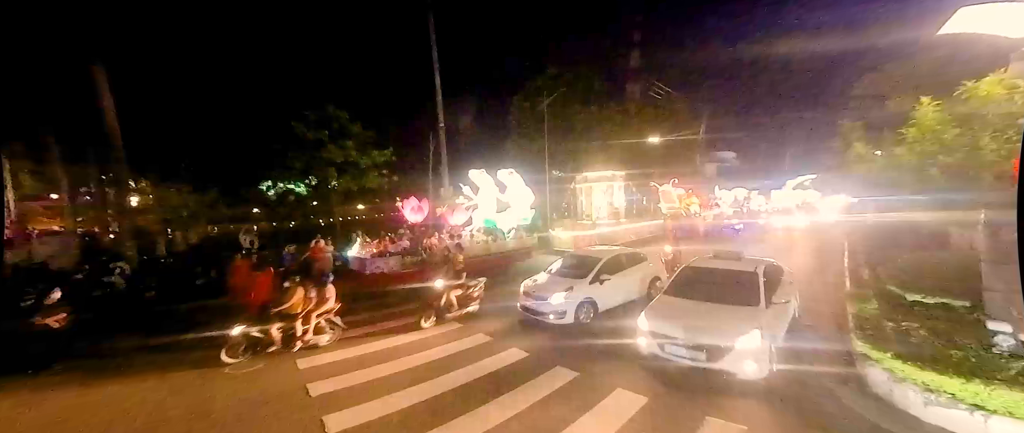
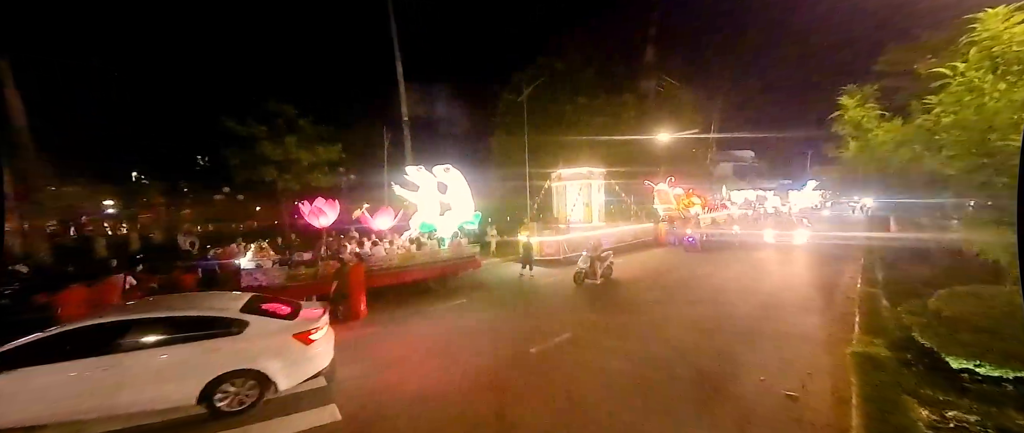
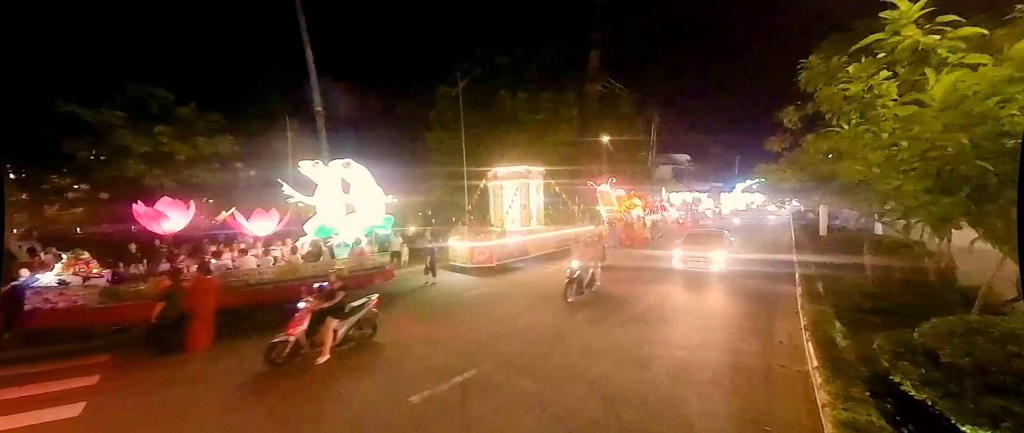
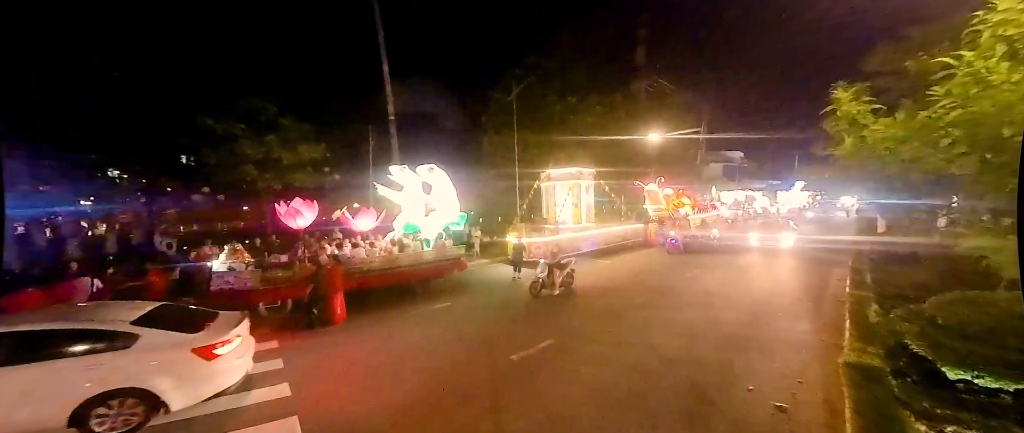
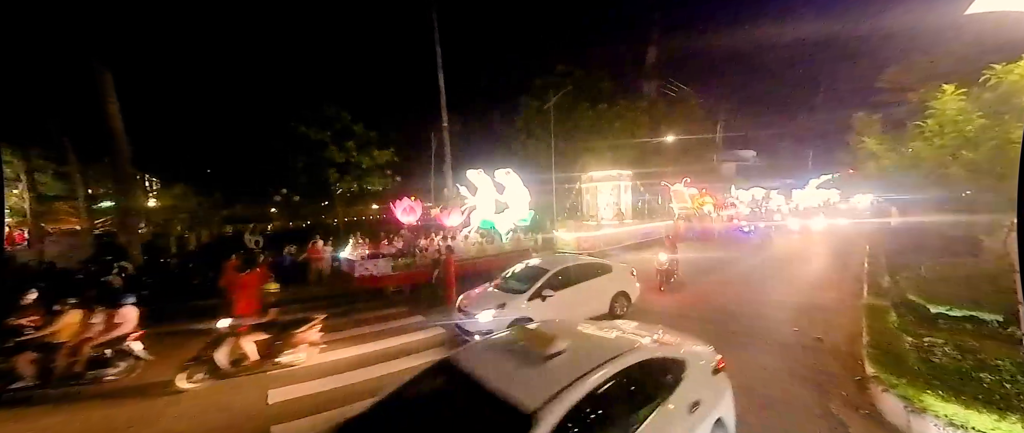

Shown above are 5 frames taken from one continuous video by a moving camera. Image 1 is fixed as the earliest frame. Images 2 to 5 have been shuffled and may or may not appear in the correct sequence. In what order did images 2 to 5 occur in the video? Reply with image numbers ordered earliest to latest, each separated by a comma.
5, 2, 4, 3
